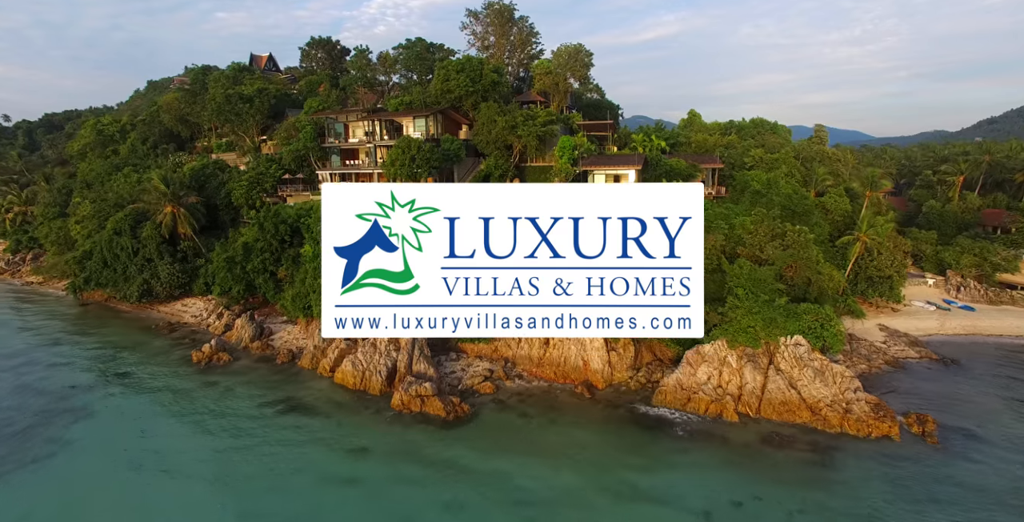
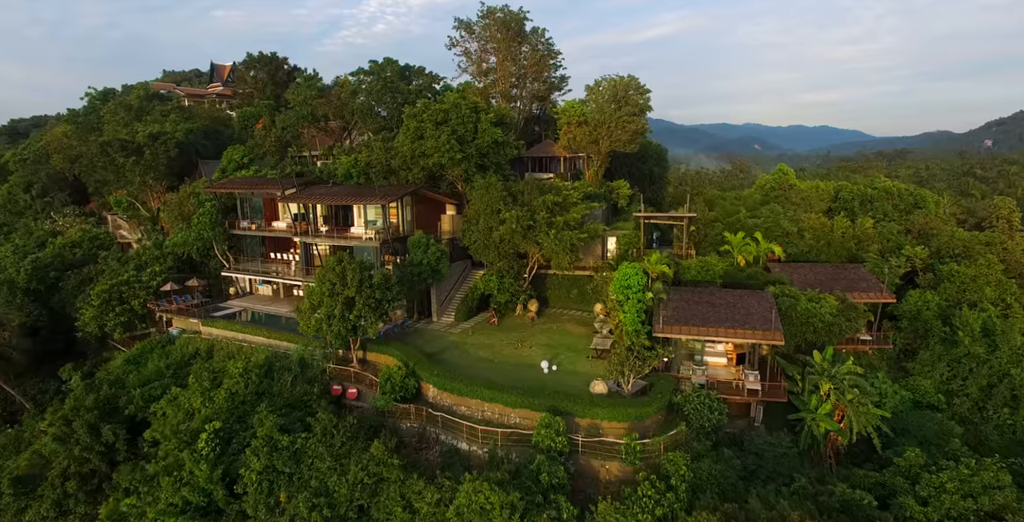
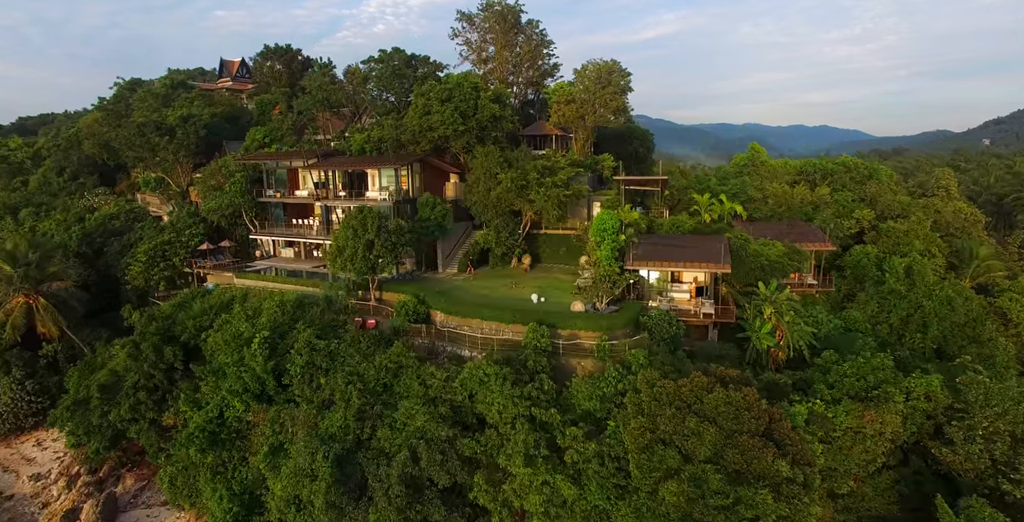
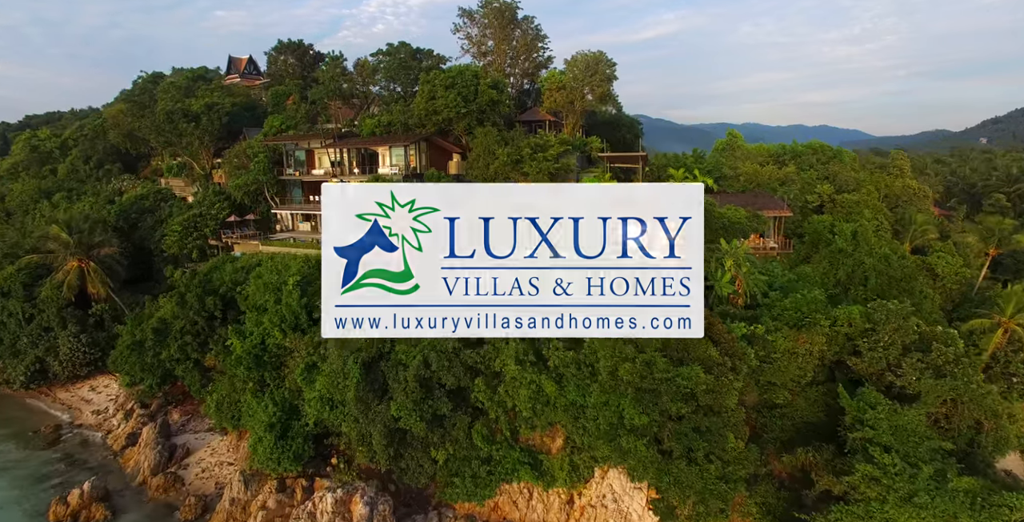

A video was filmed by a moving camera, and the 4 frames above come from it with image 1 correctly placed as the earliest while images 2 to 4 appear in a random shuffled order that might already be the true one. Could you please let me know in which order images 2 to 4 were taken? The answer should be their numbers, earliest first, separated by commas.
4, 3, 2
